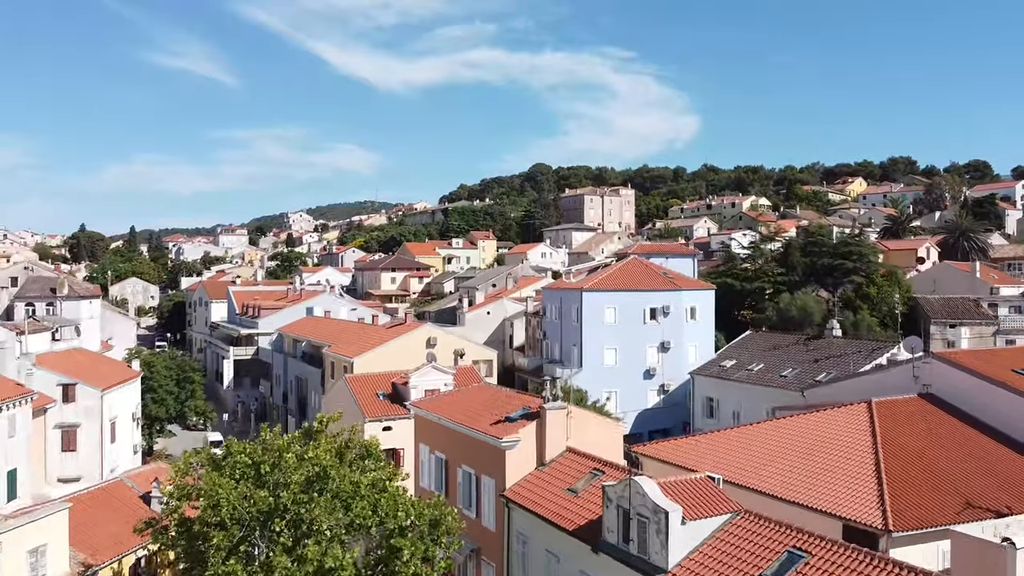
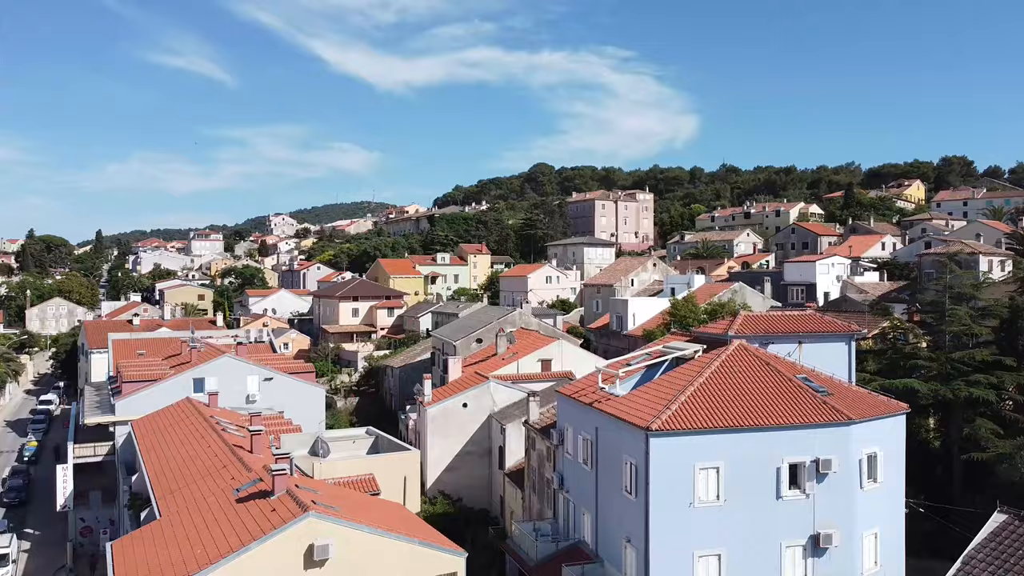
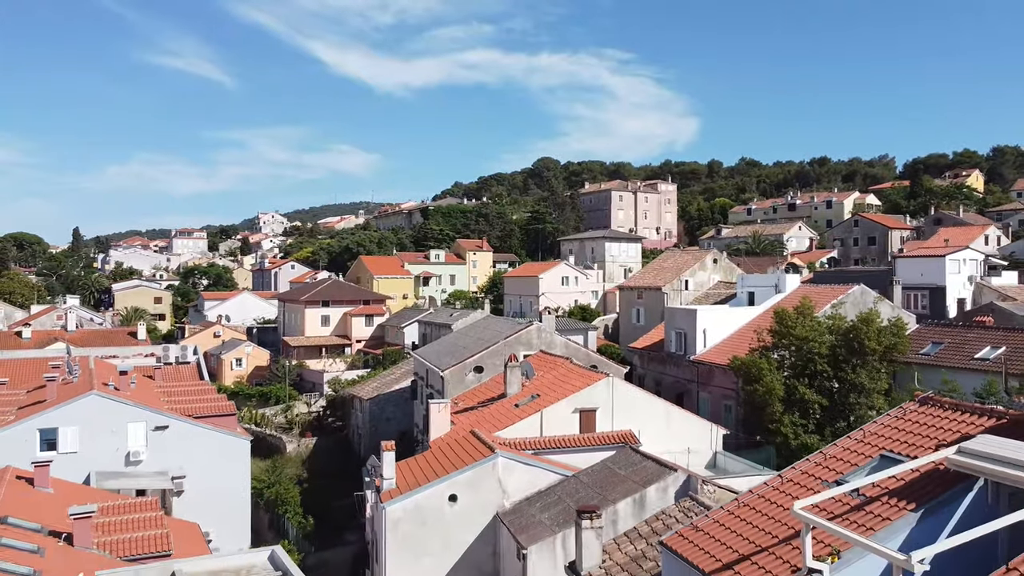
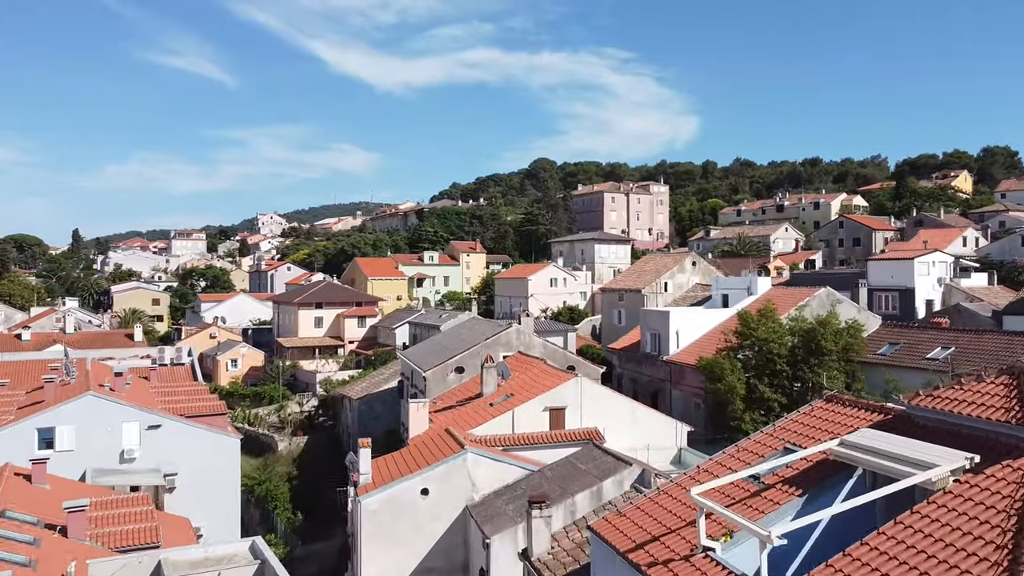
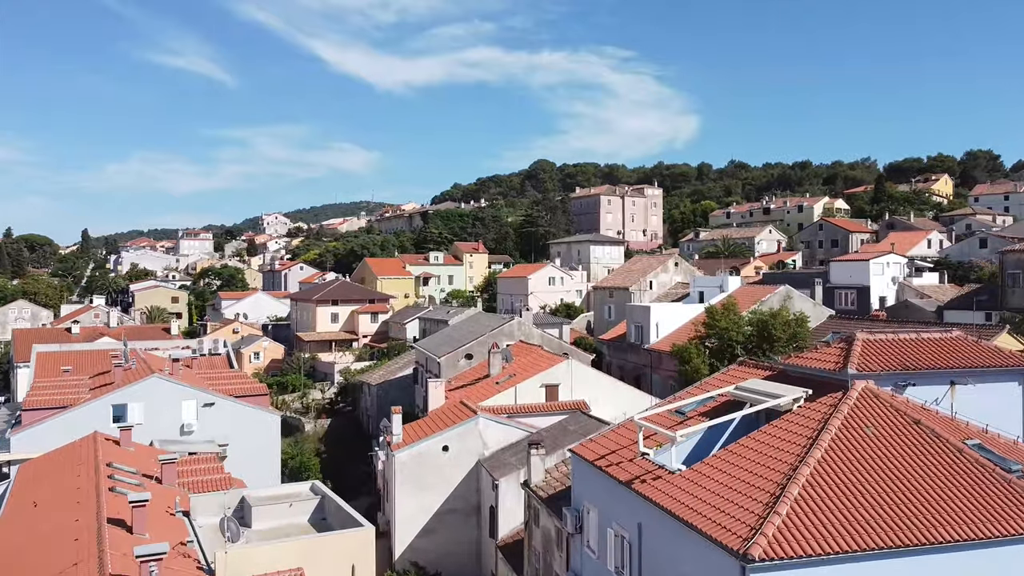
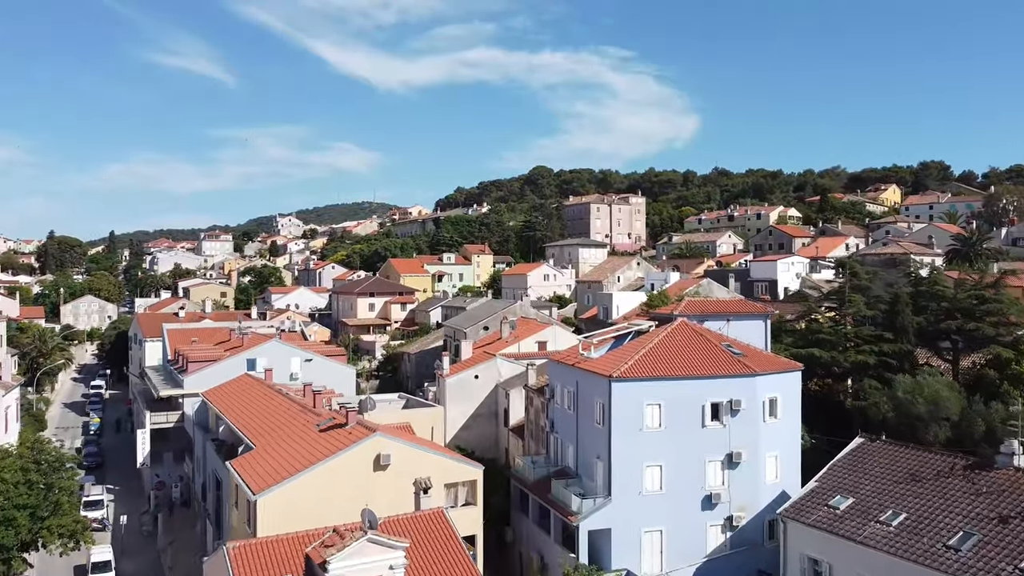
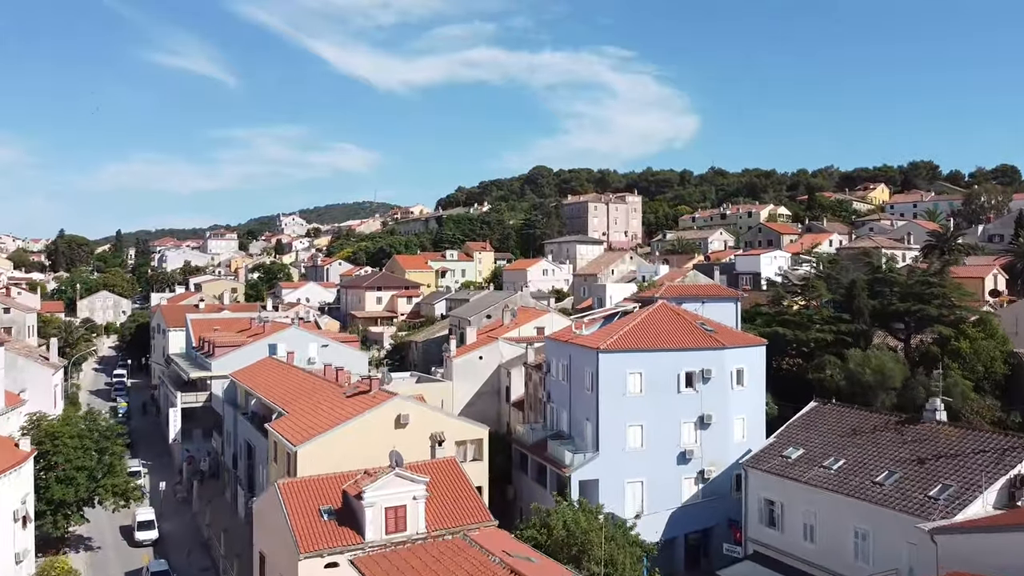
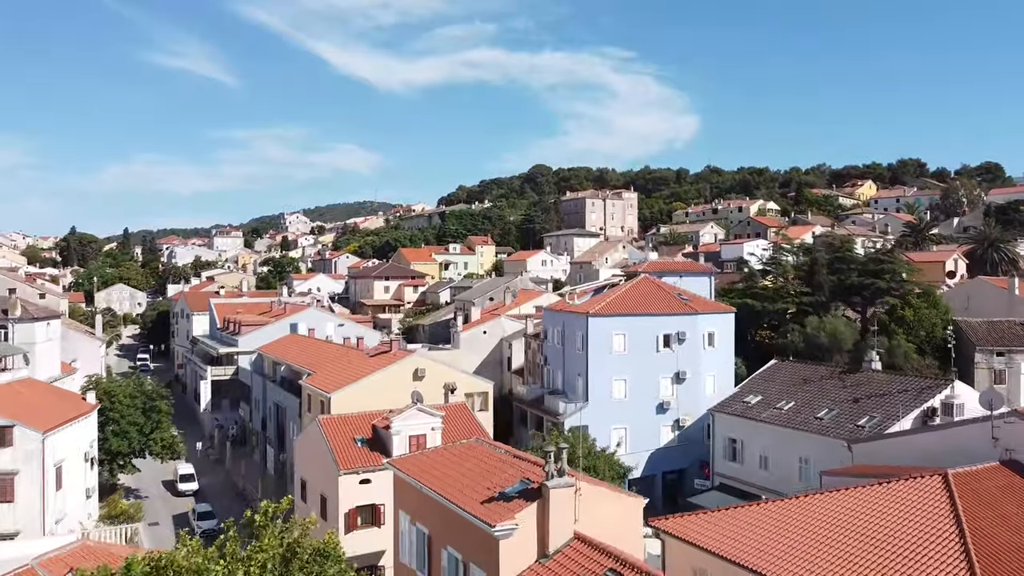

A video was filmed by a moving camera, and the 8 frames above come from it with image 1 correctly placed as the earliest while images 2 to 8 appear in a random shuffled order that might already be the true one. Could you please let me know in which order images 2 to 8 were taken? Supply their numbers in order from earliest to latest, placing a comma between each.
8, 7, 6, 2, 5, 4, 3
